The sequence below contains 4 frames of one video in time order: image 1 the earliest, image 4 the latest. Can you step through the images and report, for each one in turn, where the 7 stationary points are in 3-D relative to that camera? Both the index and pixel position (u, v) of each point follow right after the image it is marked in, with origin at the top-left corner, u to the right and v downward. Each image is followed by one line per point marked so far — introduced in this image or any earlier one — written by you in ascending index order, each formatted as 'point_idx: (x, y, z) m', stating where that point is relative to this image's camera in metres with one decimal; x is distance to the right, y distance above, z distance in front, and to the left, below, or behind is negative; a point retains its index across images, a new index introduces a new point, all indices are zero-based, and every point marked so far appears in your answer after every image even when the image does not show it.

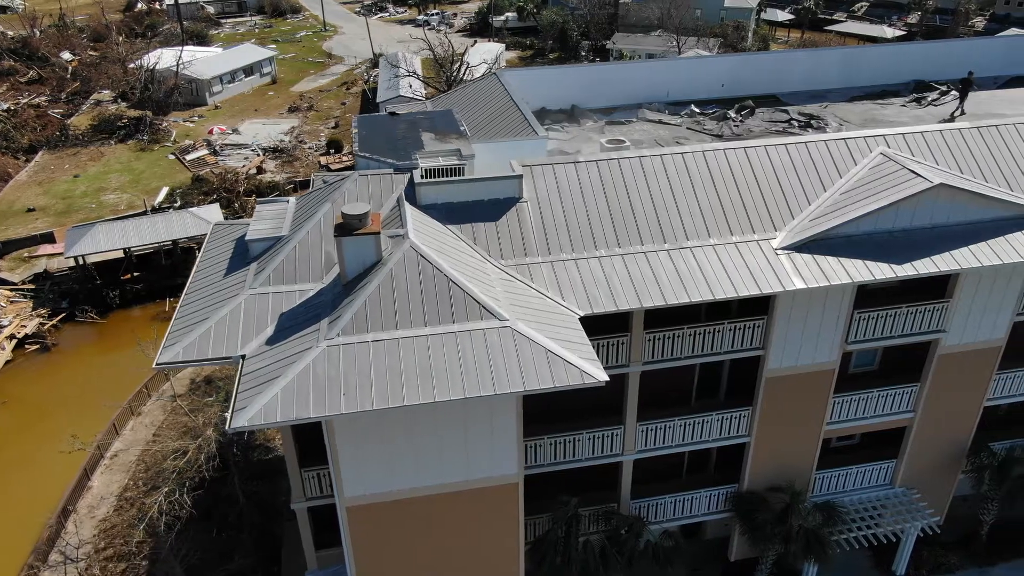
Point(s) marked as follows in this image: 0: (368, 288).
0: (-3.2, 0.0, +14.0) m
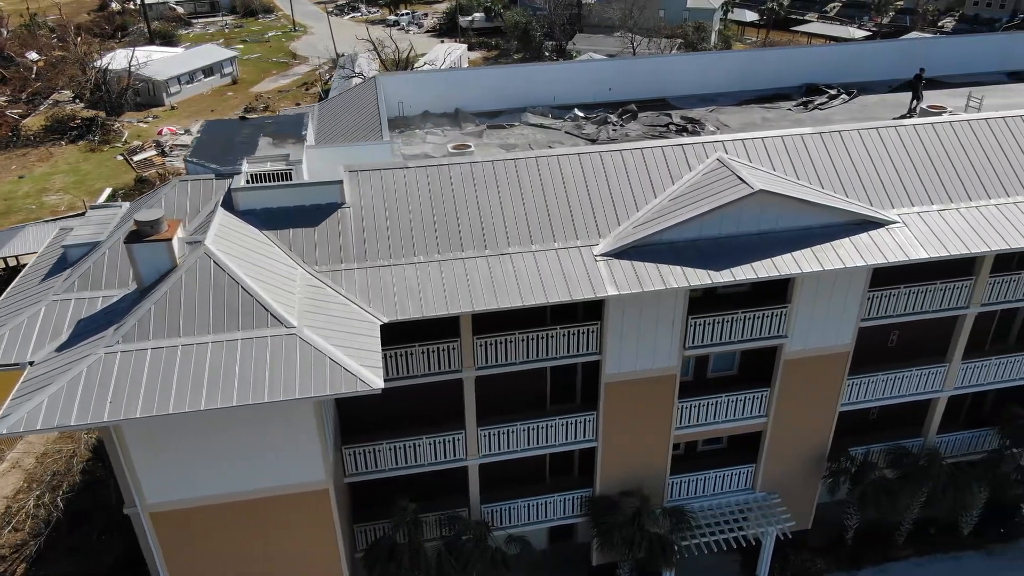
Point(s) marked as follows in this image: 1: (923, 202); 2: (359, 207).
0: (-8.0, -0.1, +14.0) m
1: (+11.8, +2.5, +17.9) m
2: (-4.1, +2.2, +16.8) m
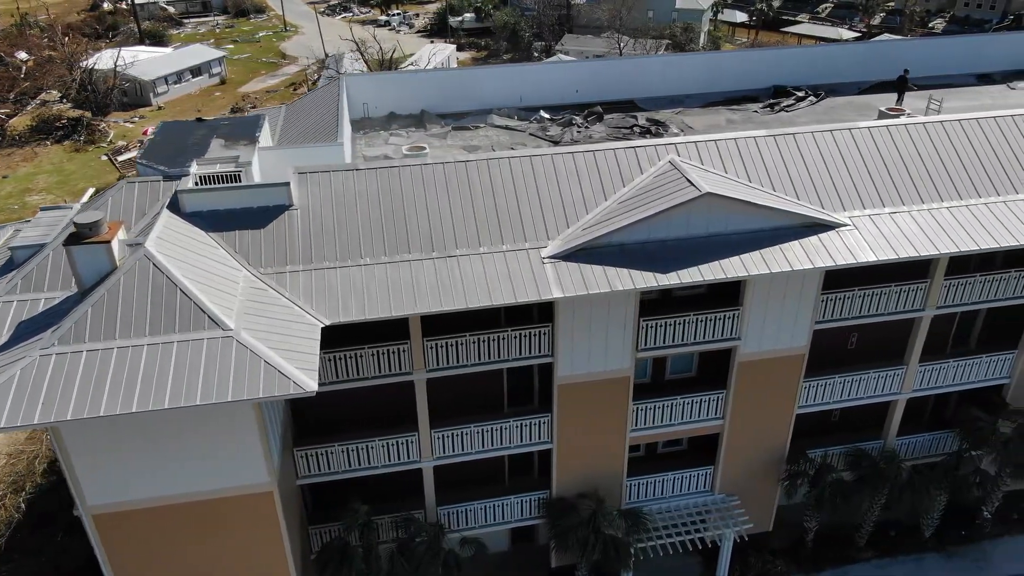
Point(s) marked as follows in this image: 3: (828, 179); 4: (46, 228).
0: (-9.4, -0.2, +14.0) m
1: (+10.4, +2.4, +17.9) m
2: (-5.5, +2.1, +16.8) m
3: (+9.3, +3.2, +18.3) m
4: (-12.7, +1.6, +17.0) m
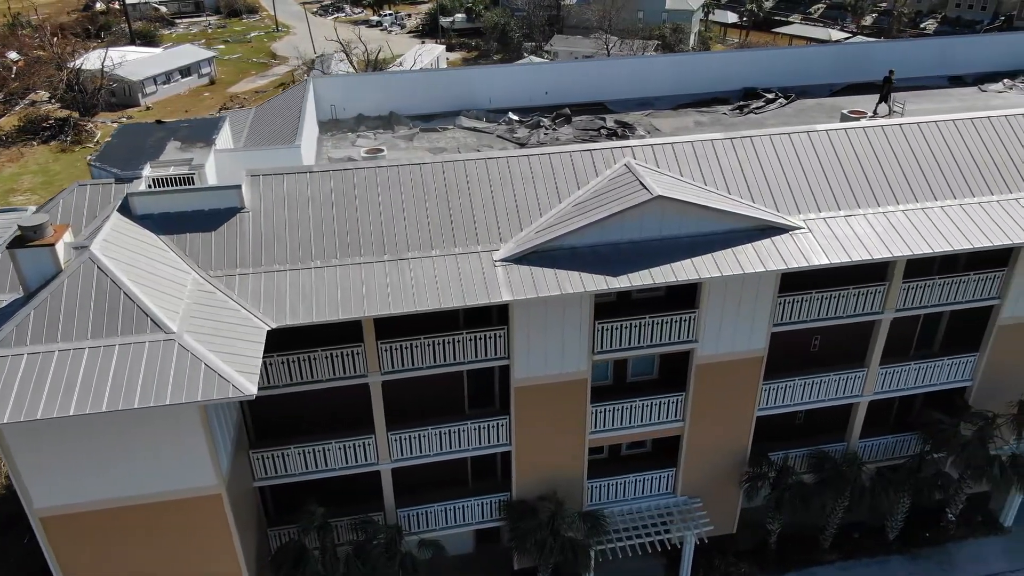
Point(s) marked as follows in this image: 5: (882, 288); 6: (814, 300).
0: (-10.7, -0.3, +14.0) m
1: (+9.1, +2.3, +17.9) m
2: (-6.8, +2.1, +16.8) m
3: (+8.0, +3.1, +18.3) m
4: (-13.9, +1.6, +17.0) m
5: (+11.4, 0.0, +19.2) m
6: (+9.1, -0.4, +18.9) m
